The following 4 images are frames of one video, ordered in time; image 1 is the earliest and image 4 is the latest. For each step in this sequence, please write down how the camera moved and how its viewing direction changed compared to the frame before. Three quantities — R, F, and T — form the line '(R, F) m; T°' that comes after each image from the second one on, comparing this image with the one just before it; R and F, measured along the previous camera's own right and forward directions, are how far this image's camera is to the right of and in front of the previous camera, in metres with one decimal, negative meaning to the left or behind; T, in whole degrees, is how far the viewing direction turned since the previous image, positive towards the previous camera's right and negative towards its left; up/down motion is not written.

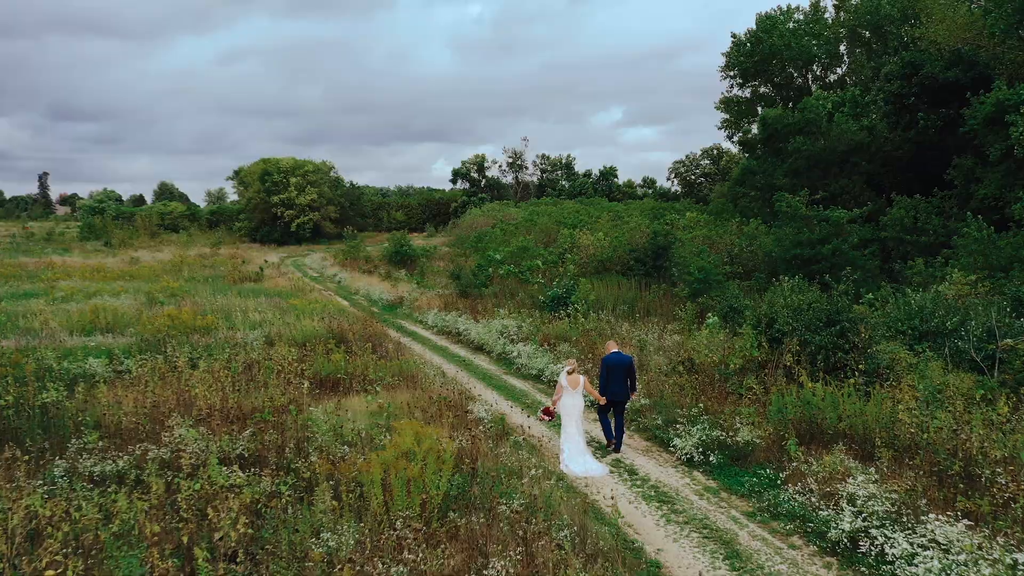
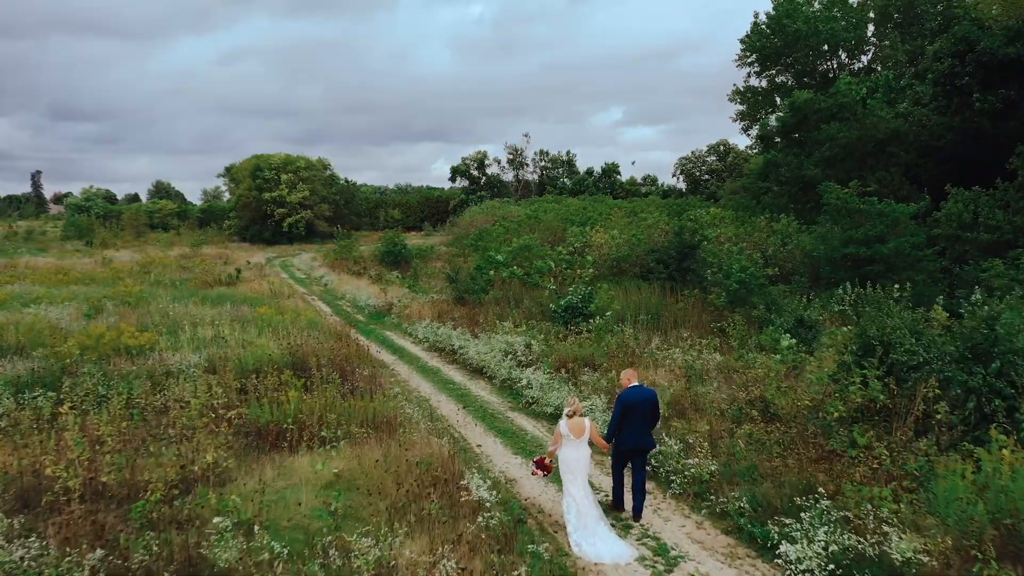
(-0.1, +2.1) m; 0°
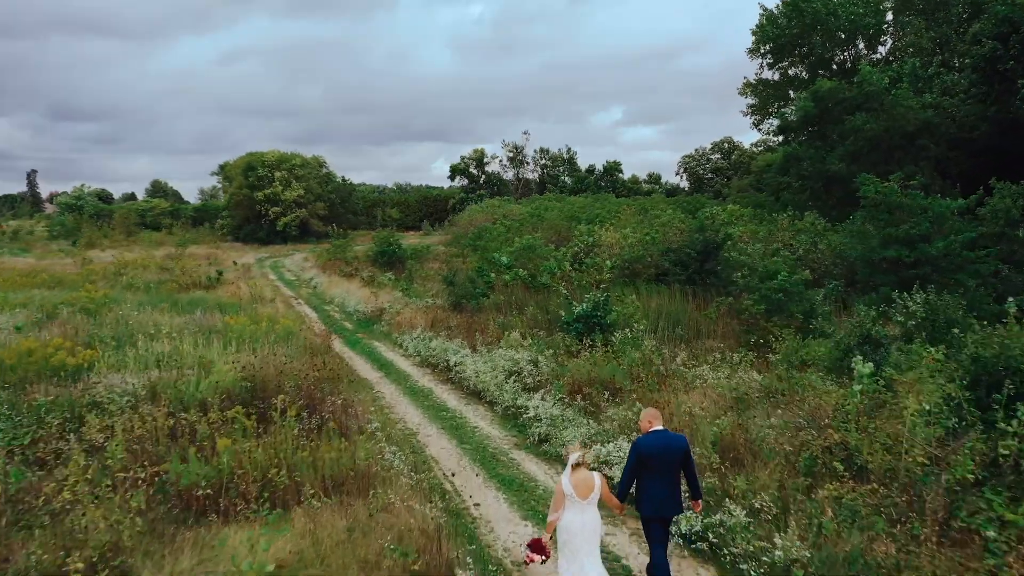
(0.0, +1.4) m; 0°
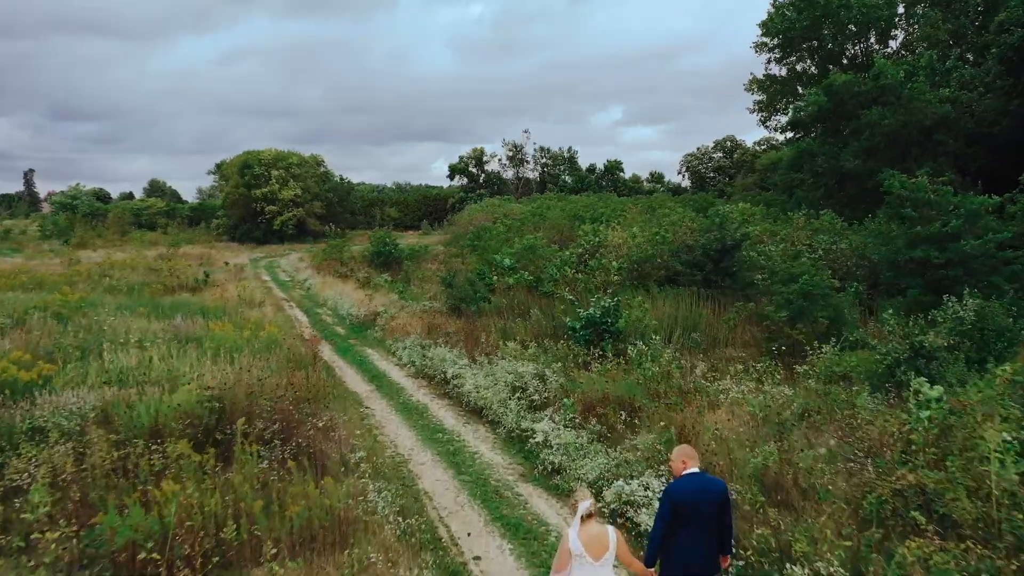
(0.0, +0.8) m; 0°
